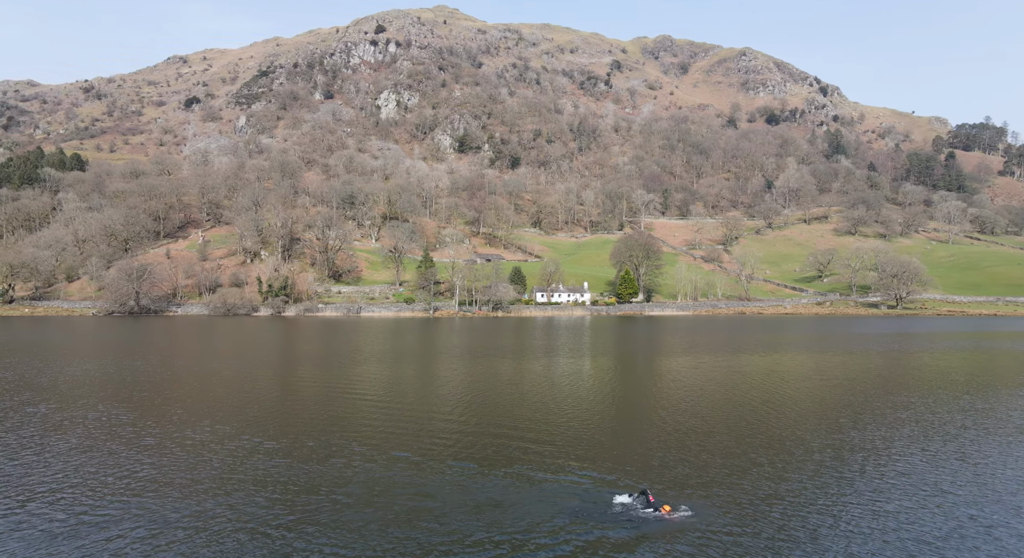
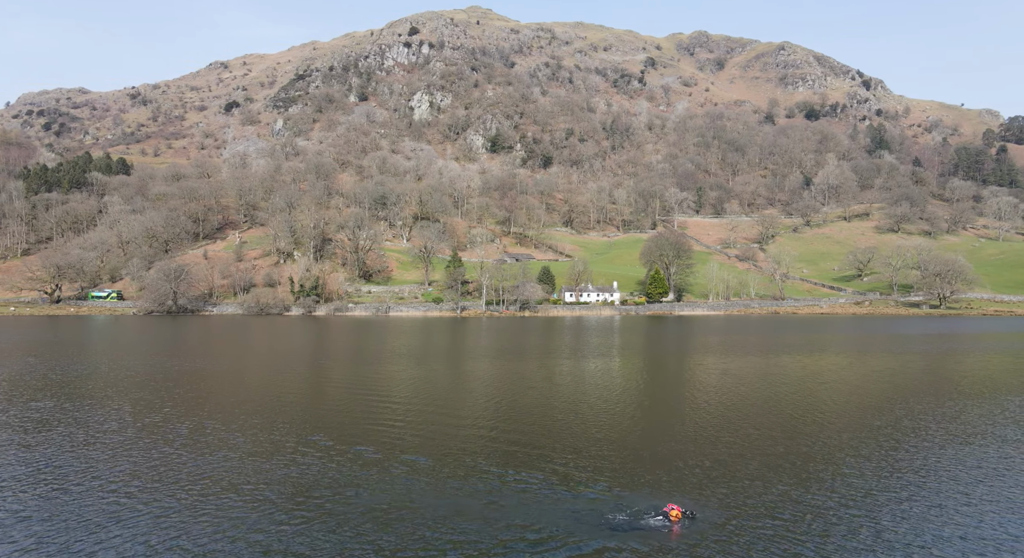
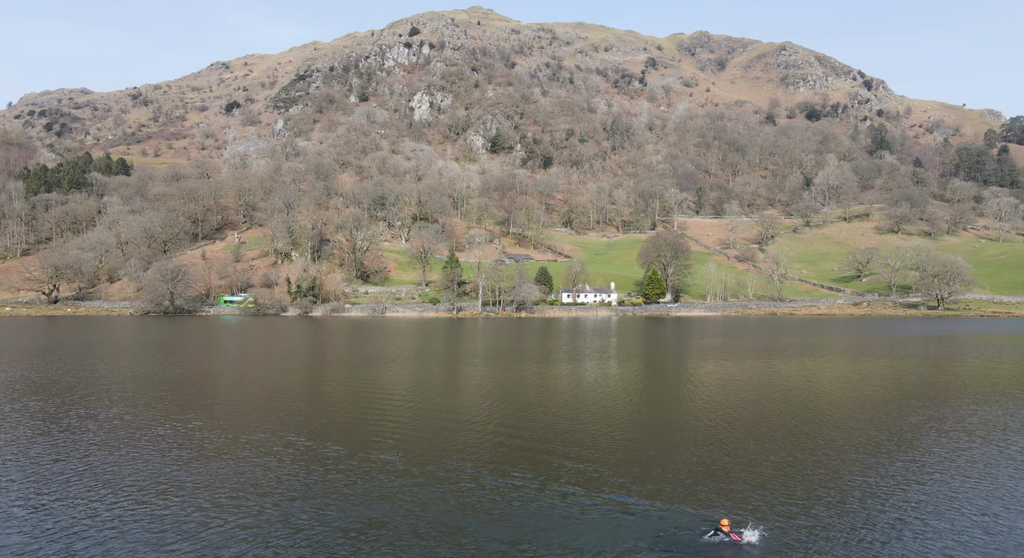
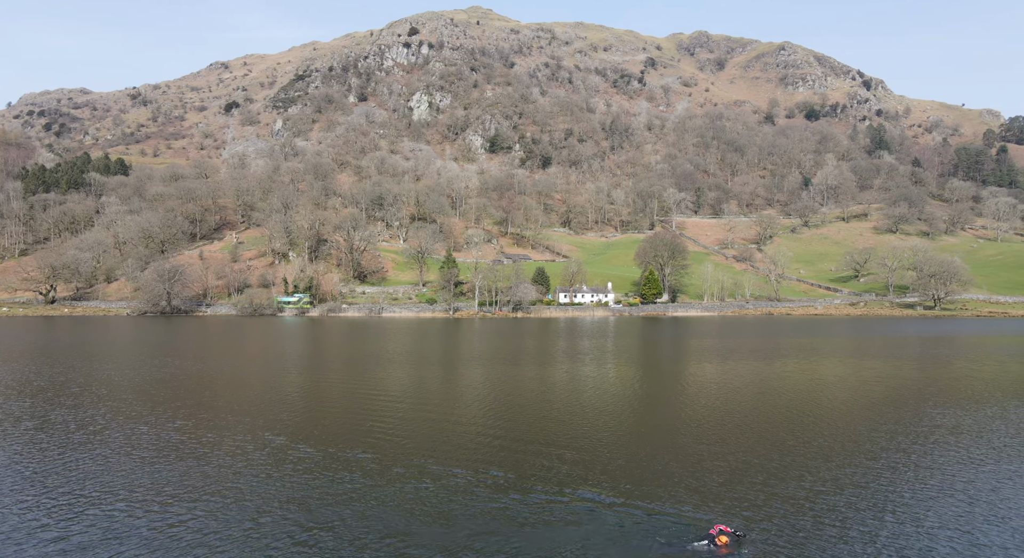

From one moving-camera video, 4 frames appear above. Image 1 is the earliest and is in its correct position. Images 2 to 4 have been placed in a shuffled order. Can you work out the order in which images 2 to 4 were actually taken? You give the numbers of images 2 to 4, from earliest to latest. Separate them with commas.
2, 3, 4
